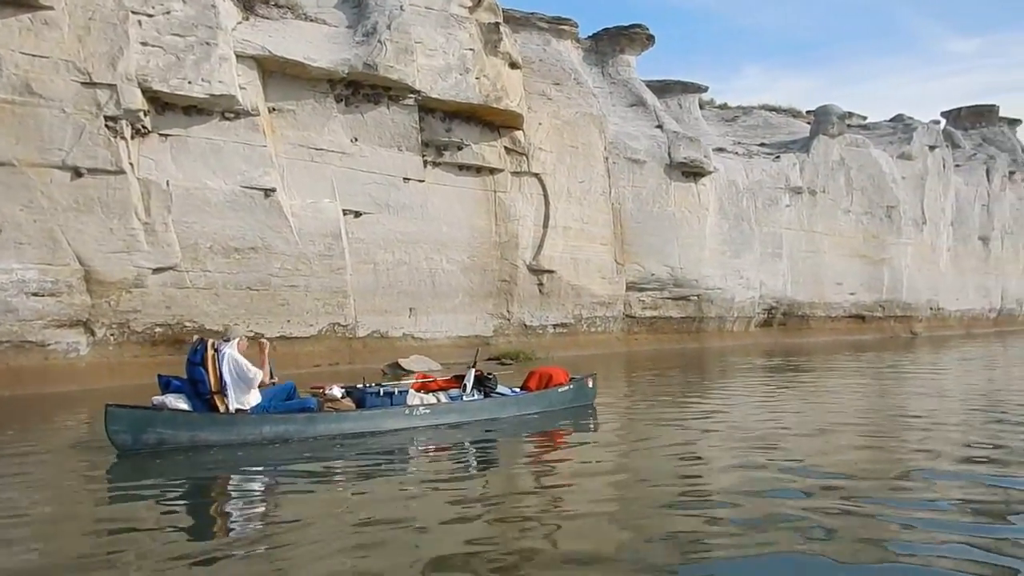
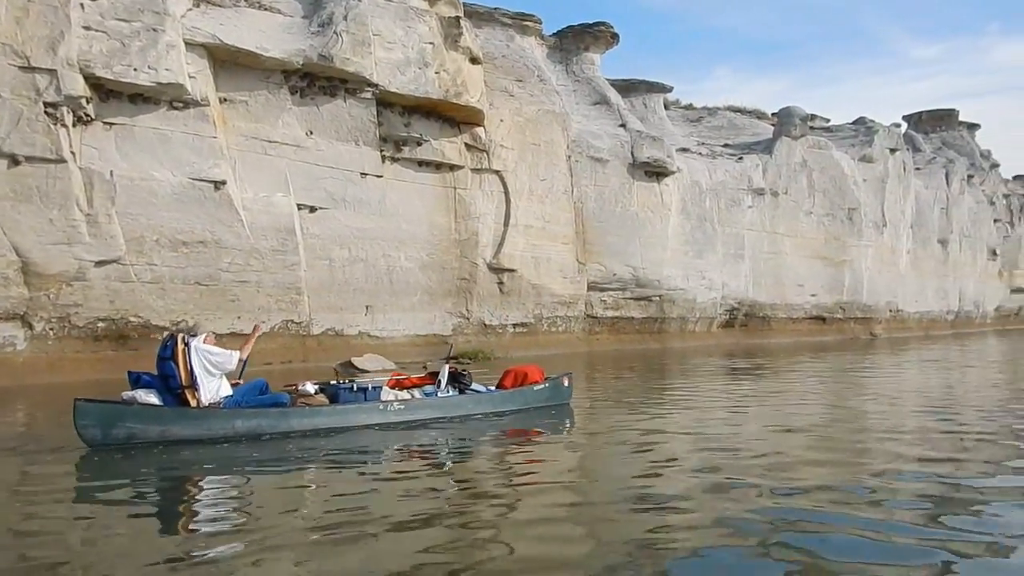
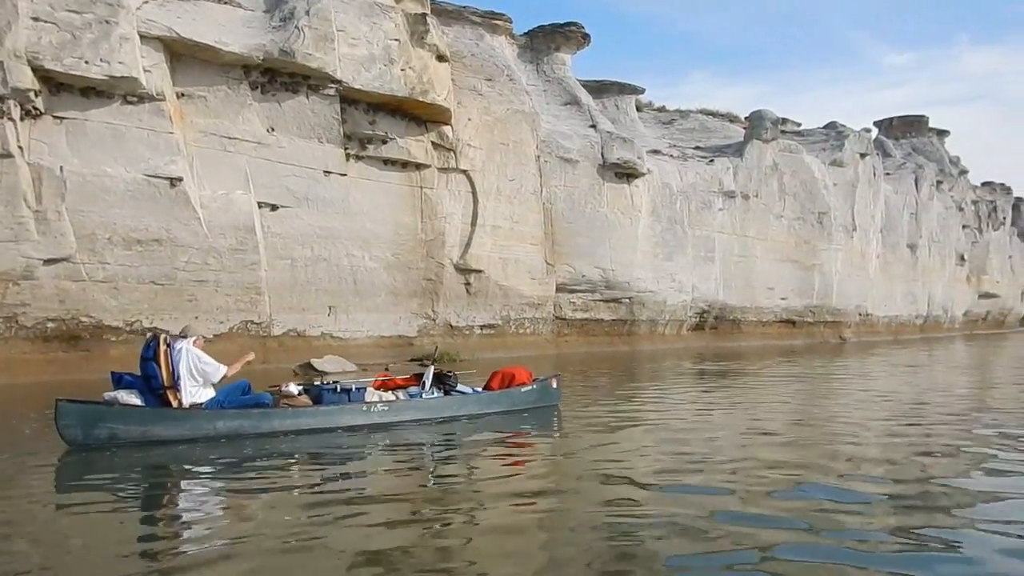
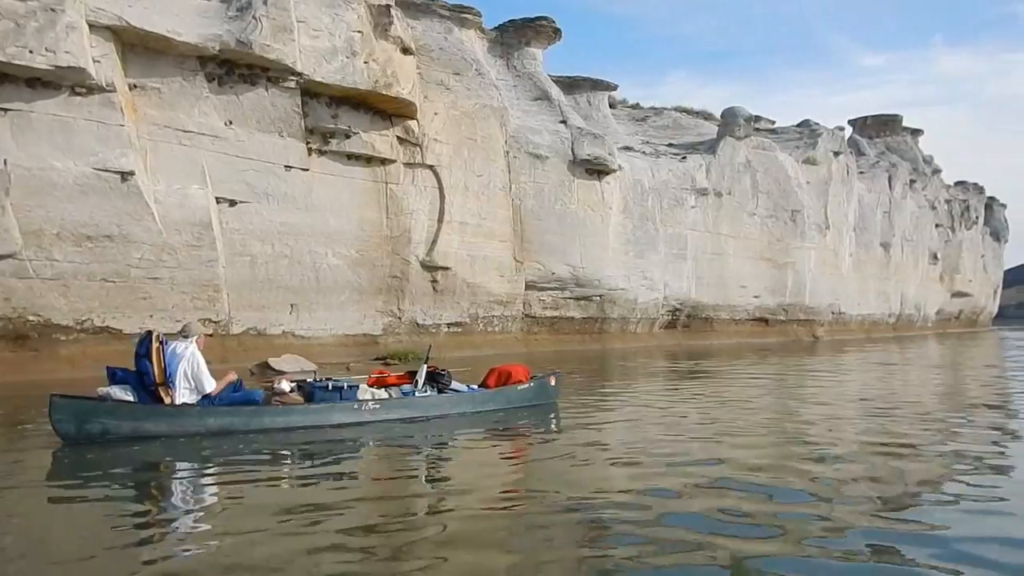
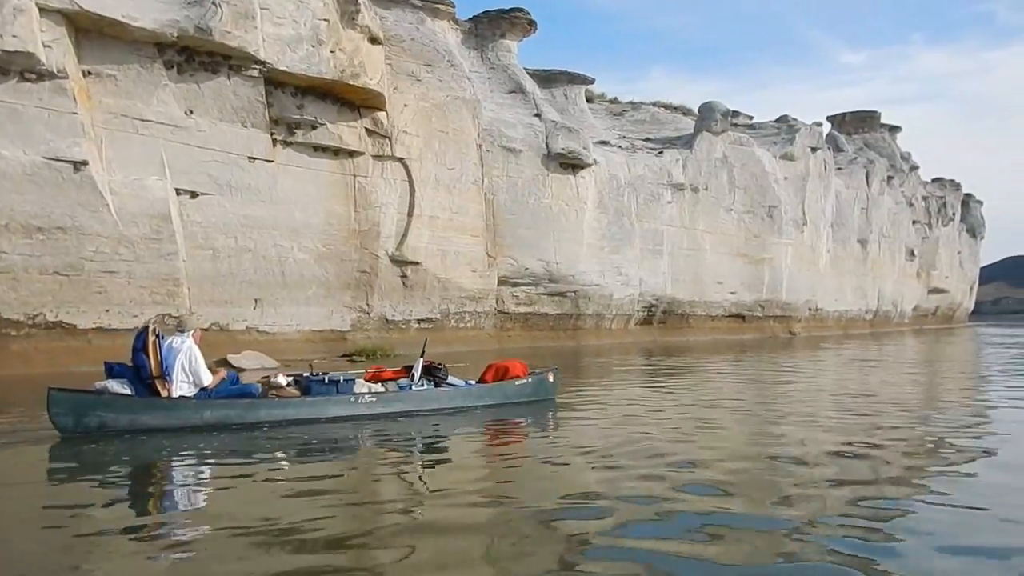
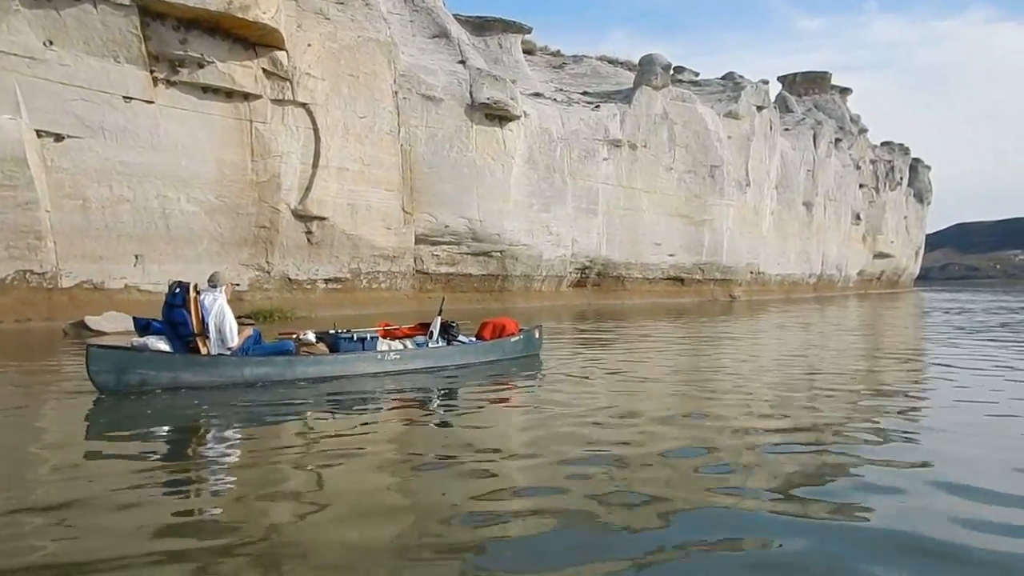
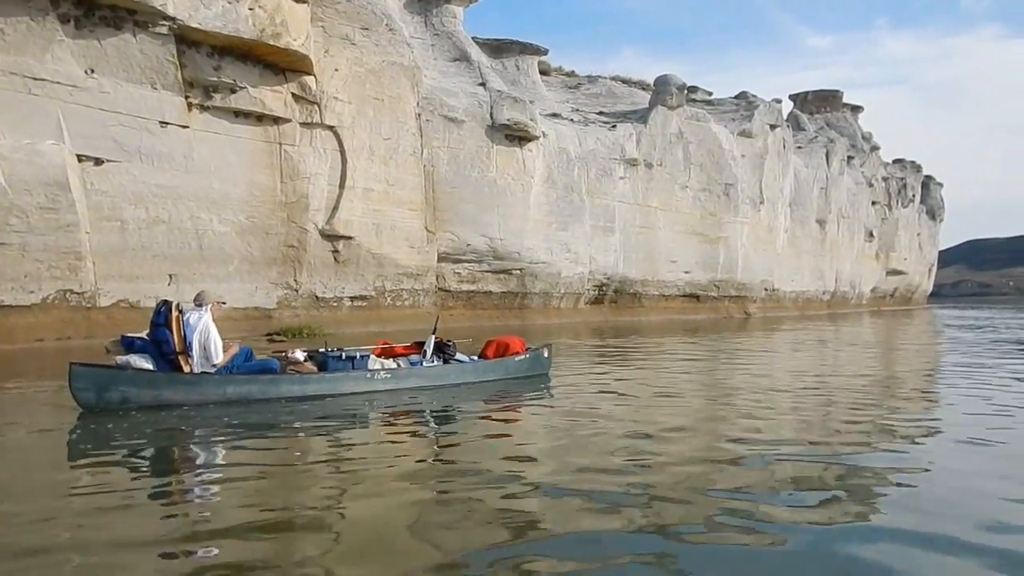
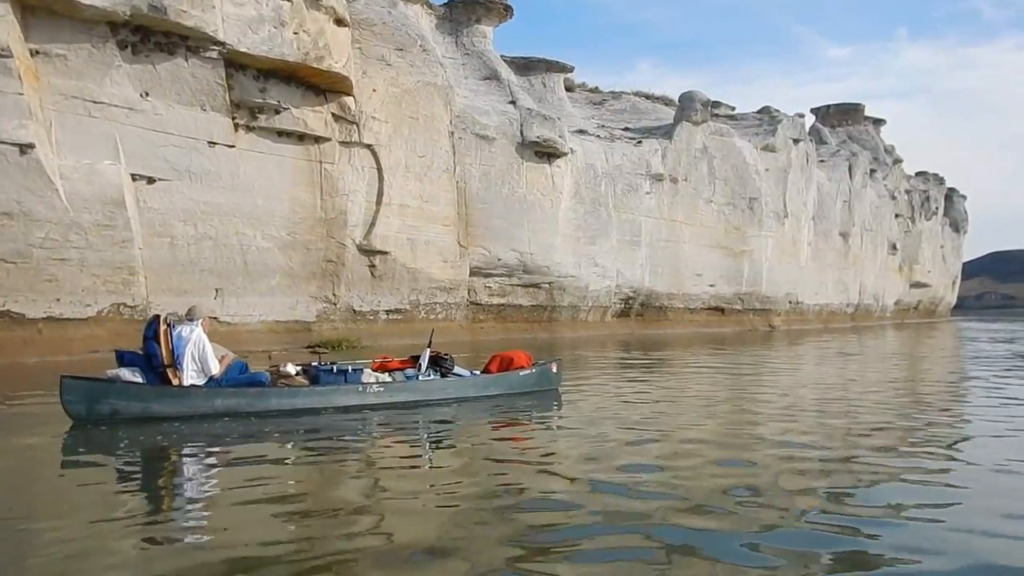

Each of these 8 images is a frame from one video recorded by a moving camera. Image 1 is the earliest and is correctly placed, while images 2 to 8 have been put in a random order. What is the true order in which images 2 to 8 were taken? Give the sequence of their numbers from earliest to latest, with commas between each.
2, 3, 4, 5, 8, 7, 6
